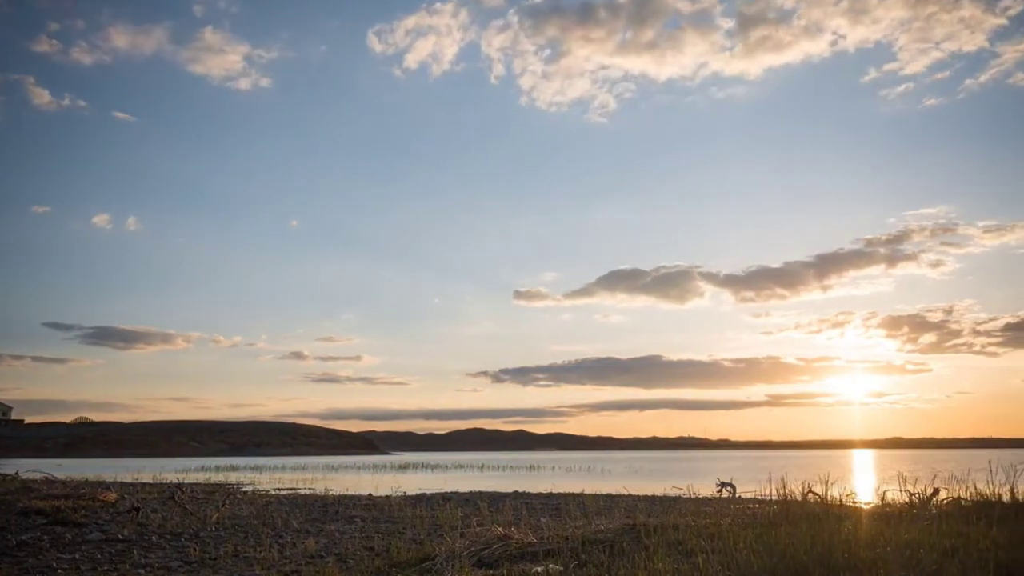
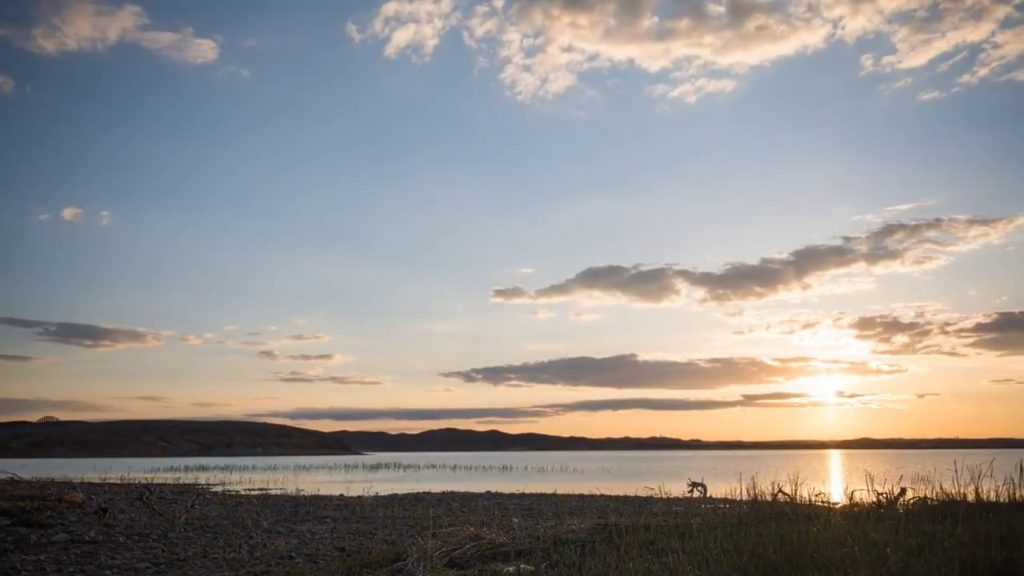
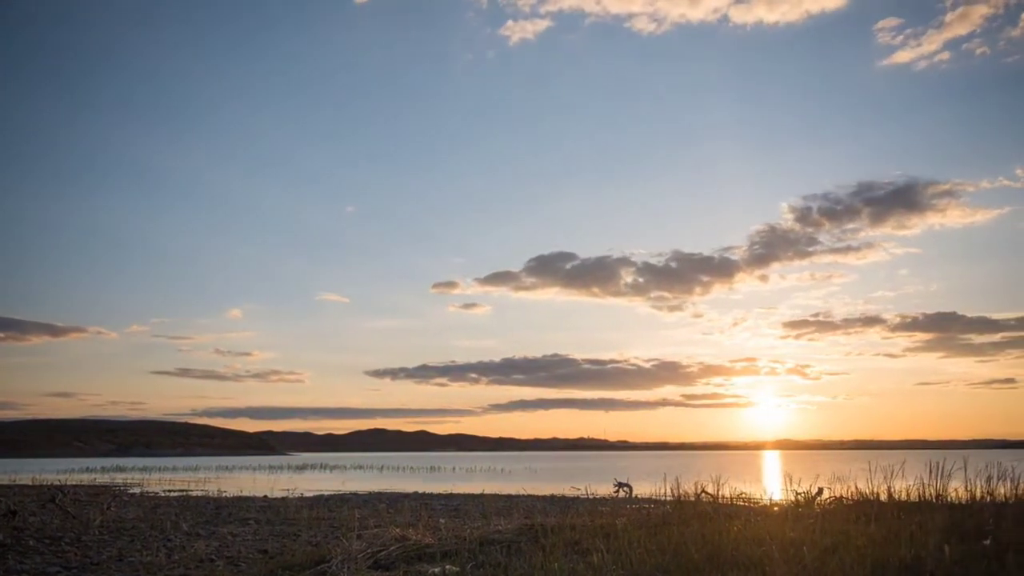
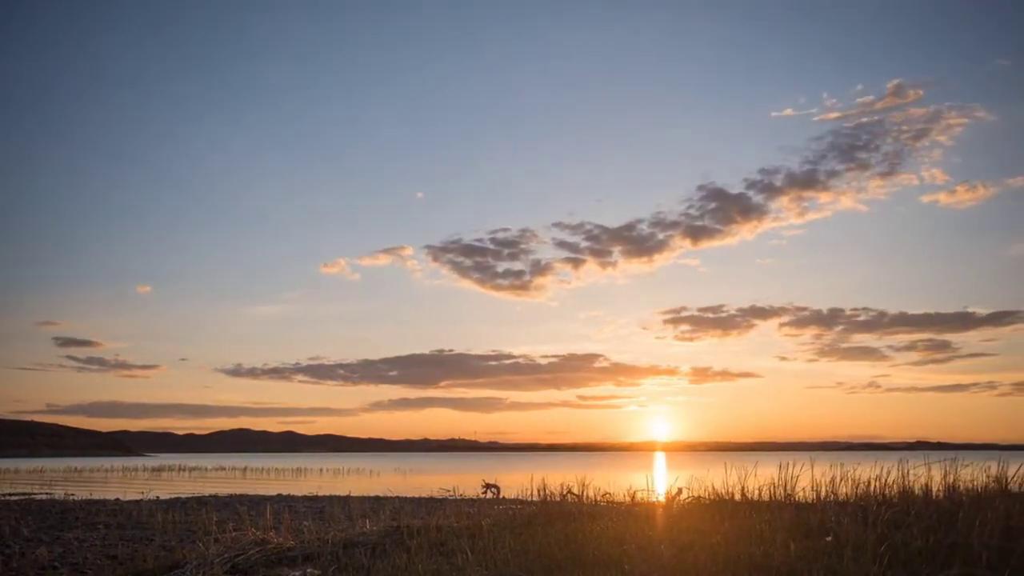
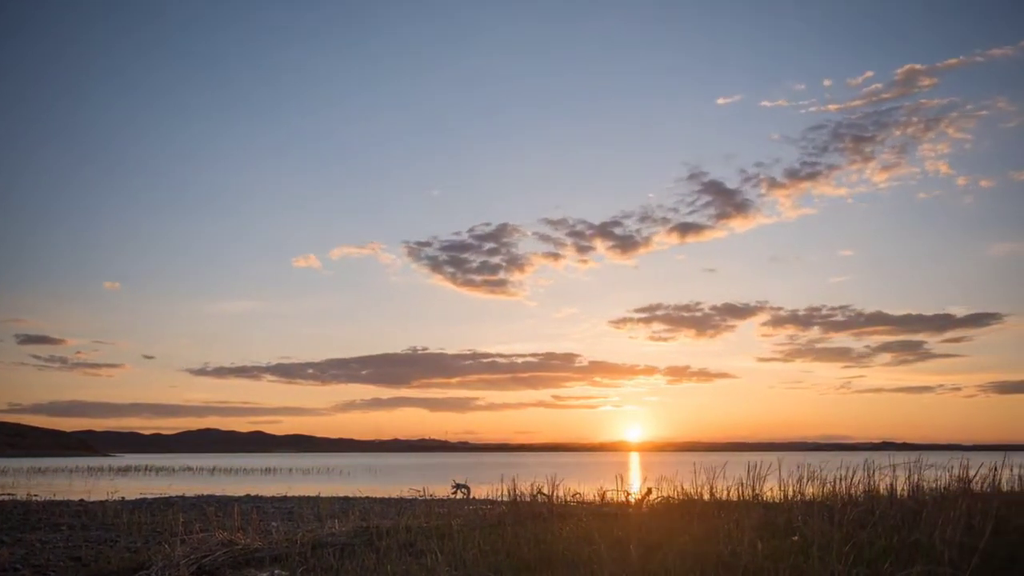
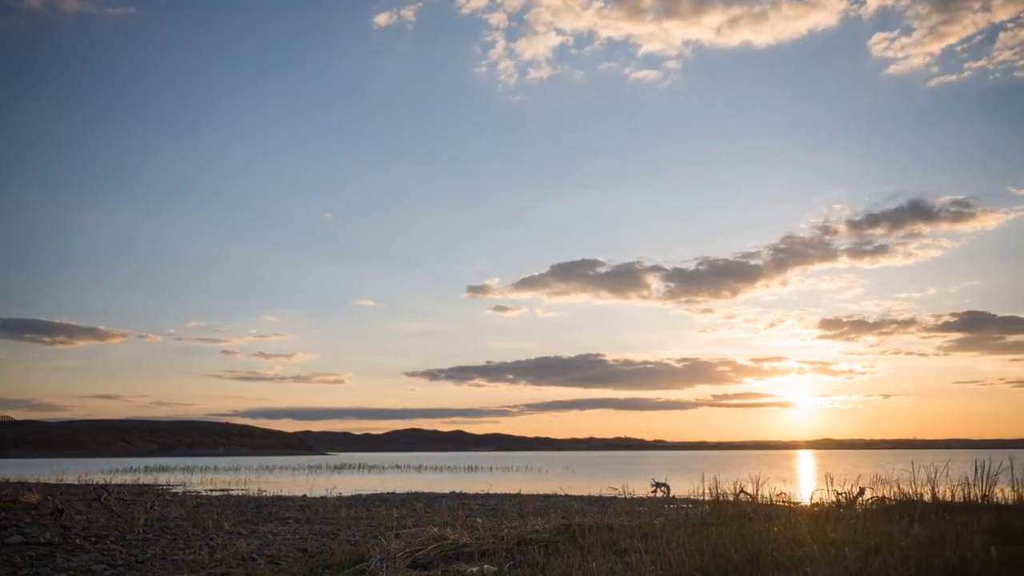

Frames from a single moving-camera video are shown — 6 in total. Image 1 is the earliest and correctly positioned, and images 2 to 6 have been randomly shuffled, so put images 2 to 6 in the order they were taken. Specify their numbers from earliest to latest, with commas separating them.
2, 6, 3, 4, 5
